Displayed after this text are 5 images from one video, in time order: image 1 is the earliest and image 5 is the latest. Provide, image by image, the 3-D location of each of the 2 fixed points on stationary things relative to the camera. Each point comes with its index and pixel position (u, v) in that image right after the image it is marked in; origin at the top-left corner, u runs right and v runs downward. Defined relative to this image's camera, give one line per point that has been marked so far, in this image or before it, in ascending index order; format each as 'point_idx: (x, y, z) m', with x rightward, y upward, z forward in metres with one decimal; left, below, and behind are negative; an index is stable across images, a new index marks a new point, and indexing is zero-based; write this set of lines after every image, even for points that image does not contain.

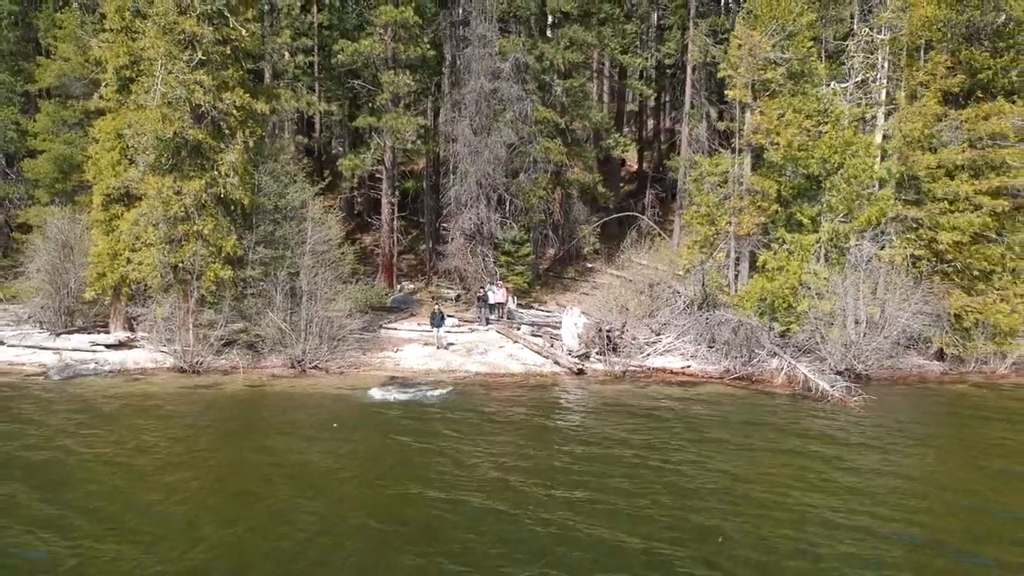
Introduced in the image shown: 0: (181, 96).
0: (-8.9, +5.2, +19.8) m
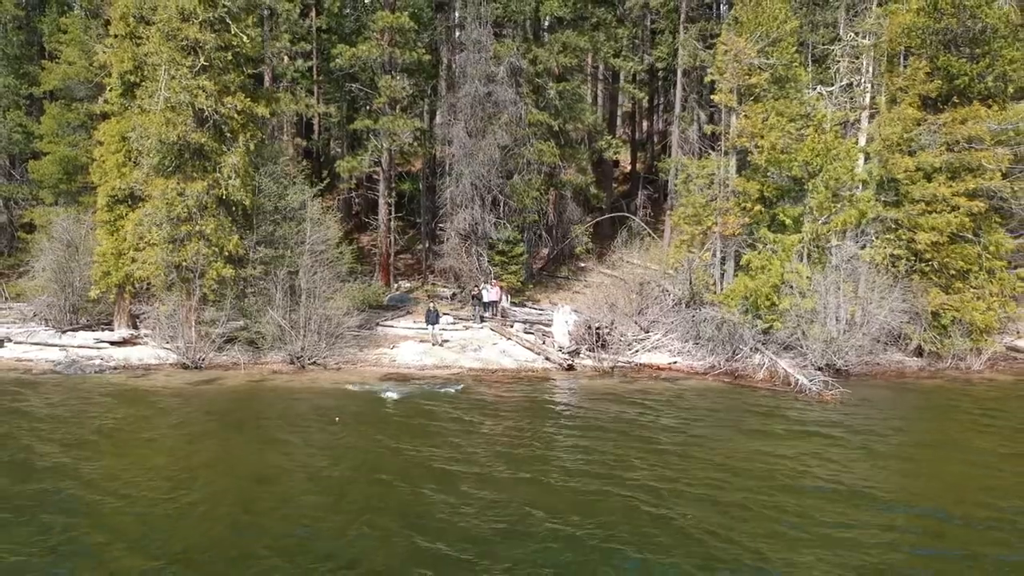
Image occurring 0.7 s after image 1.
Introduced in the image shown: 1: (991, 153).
0: (-9.1, +5.2, +20.5) m
1: (+13.1, +3.7, +20.1) m
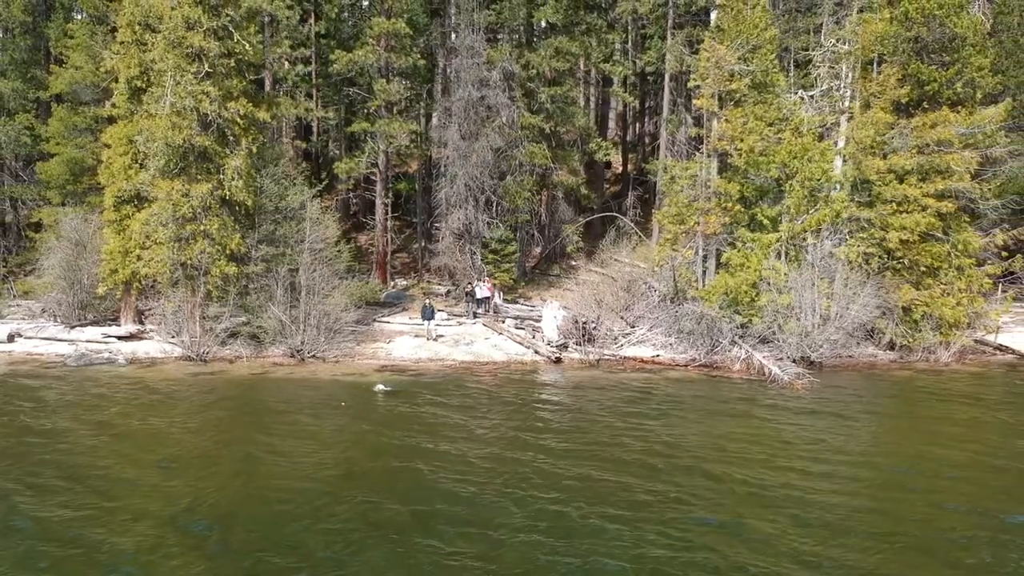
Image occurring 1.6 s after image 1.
0: (-9.4, +5.3, +21.4) m
1: (+12.8, +3.8, +21.1) m
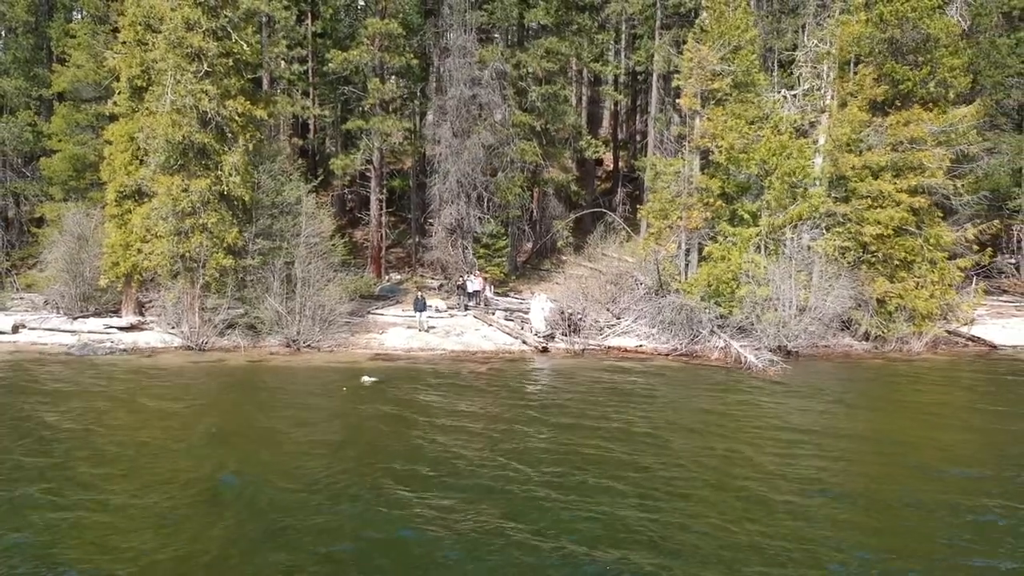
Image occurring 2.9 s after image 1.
0: (-9.7, +5.5, +22.1) m
1: (+12.5, +4.0, +21.9) m
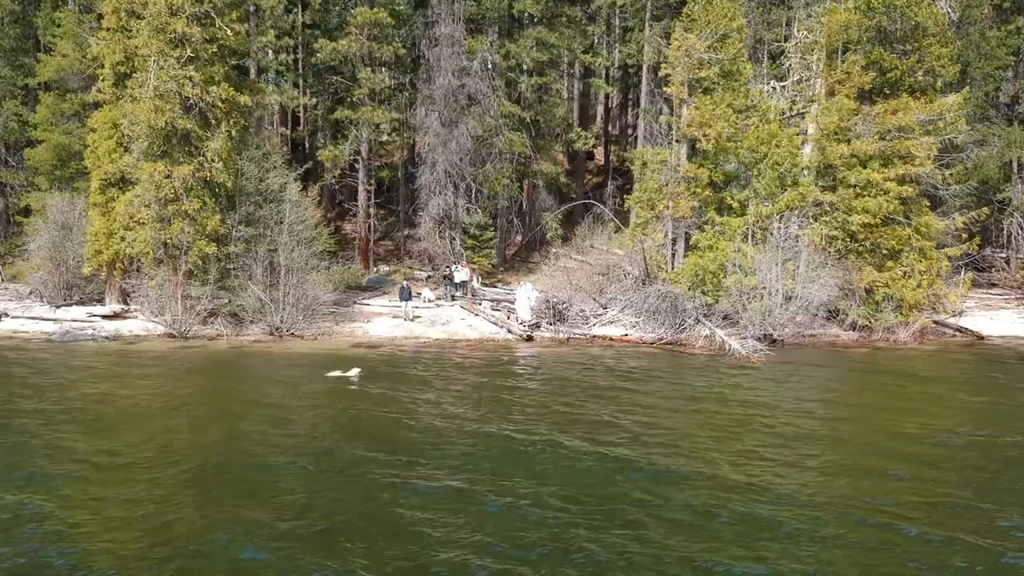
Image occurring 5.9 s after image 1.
0: (-10.1, +5.9, +22.0) m
1: (+12.1, +4.3, +21.8) m
